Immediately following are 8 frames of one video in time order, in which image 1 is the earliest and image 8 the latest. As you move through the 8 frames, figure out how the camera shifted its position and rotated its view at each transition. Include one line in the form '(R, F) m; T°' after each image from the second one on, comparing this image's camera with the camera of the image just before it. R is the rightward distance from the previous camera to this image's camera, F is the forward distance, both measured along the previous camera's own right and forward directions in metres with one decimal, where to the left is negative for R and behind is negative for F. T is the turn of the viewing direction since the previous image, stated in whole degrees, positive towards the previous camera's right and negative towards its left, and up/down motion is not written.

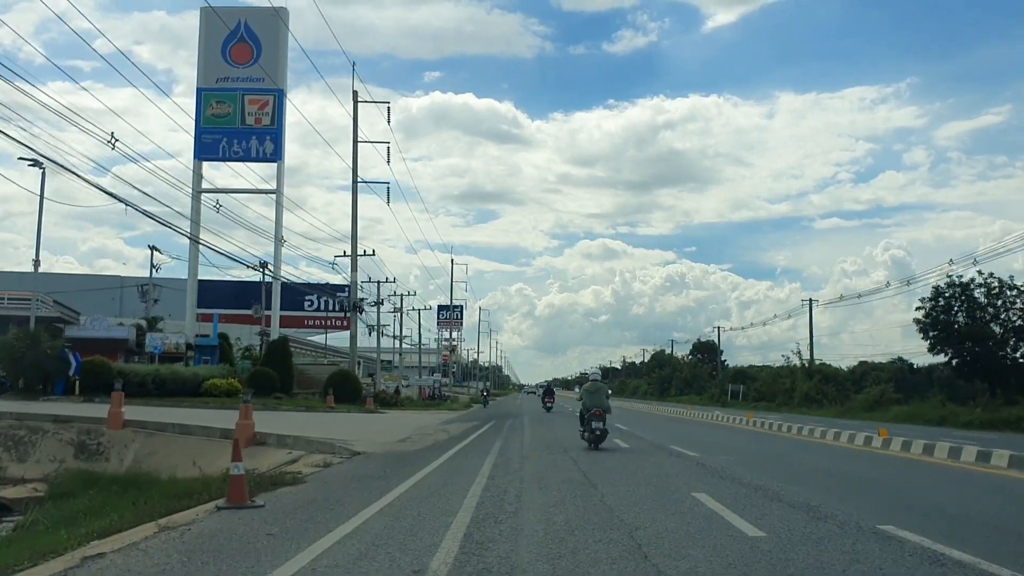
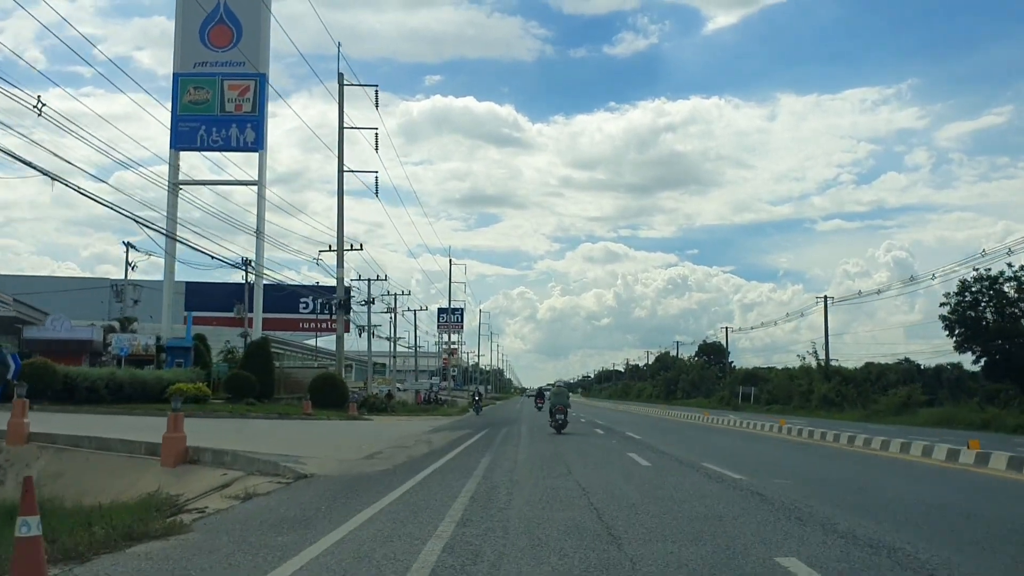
(+0.2, +4.5) m; 0°
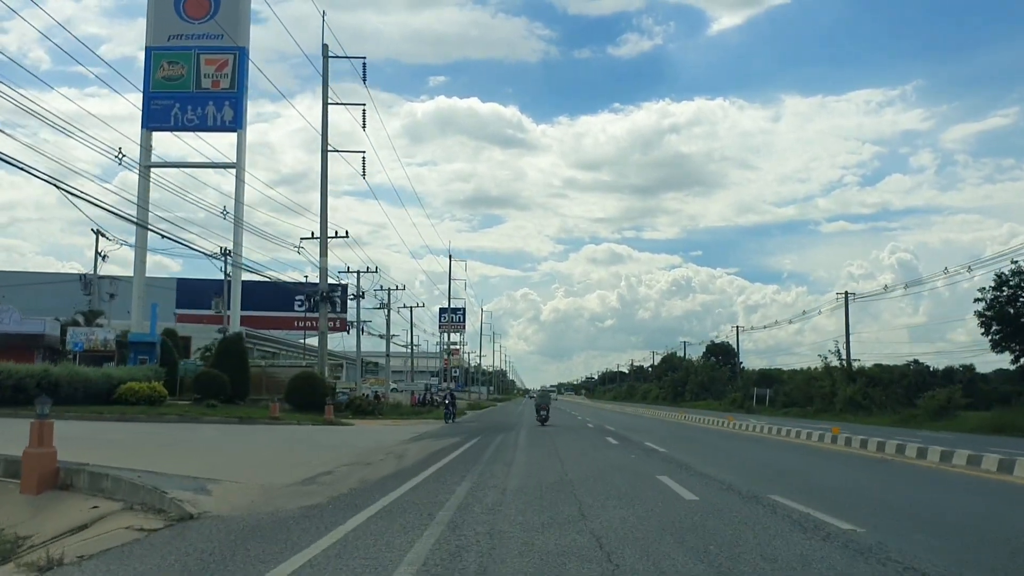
(+0.2, +5.2) m; 0°
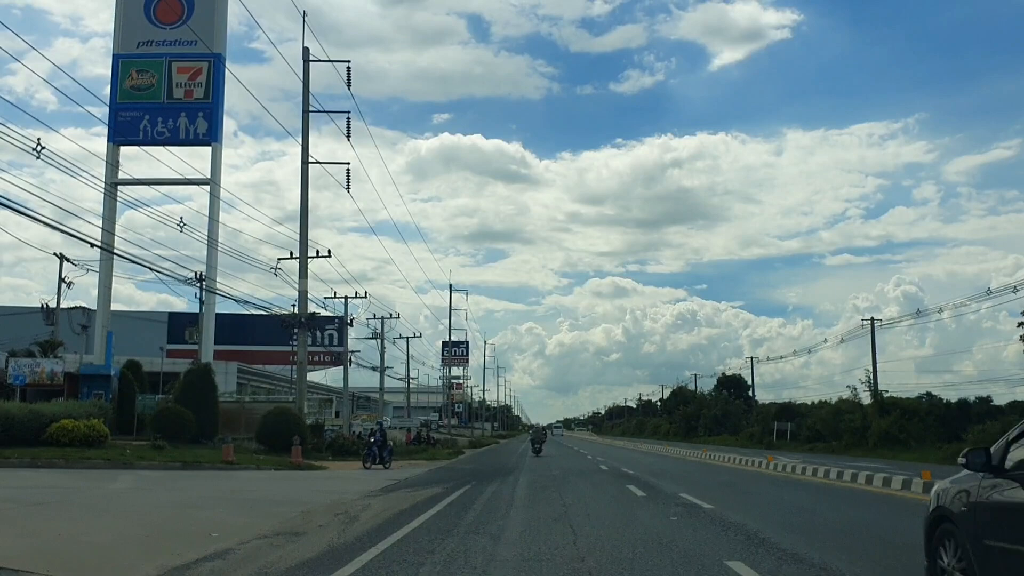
(+0.2, +5.4) m; 0°
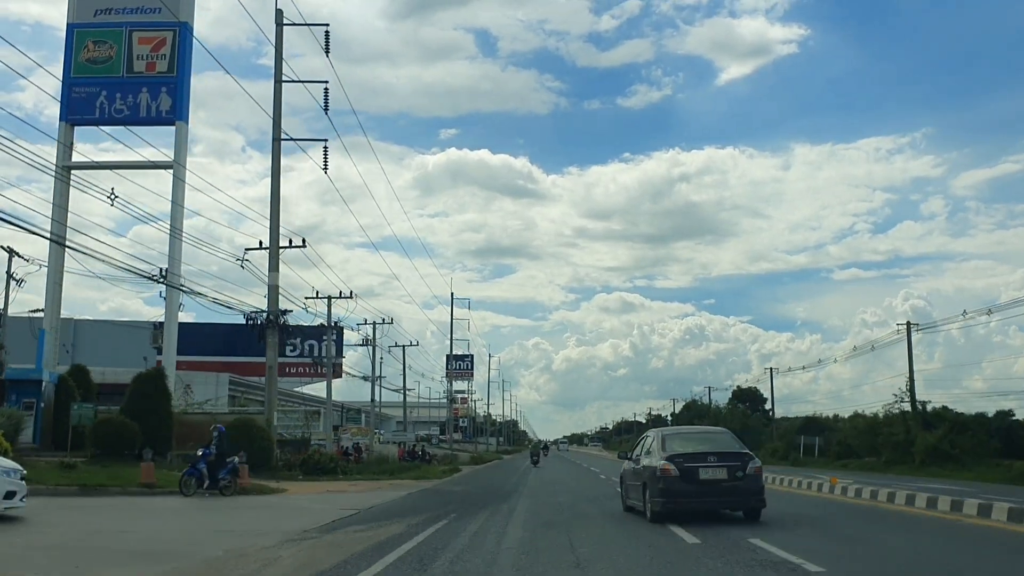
(+0.3, +6.3) m; 0°
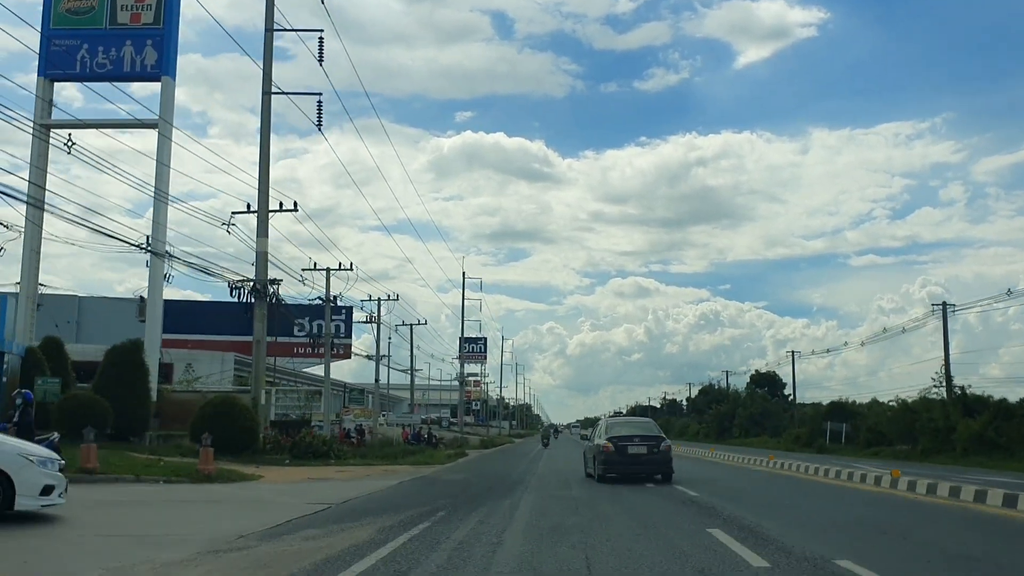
(+0.2, +3.7) m; -1°
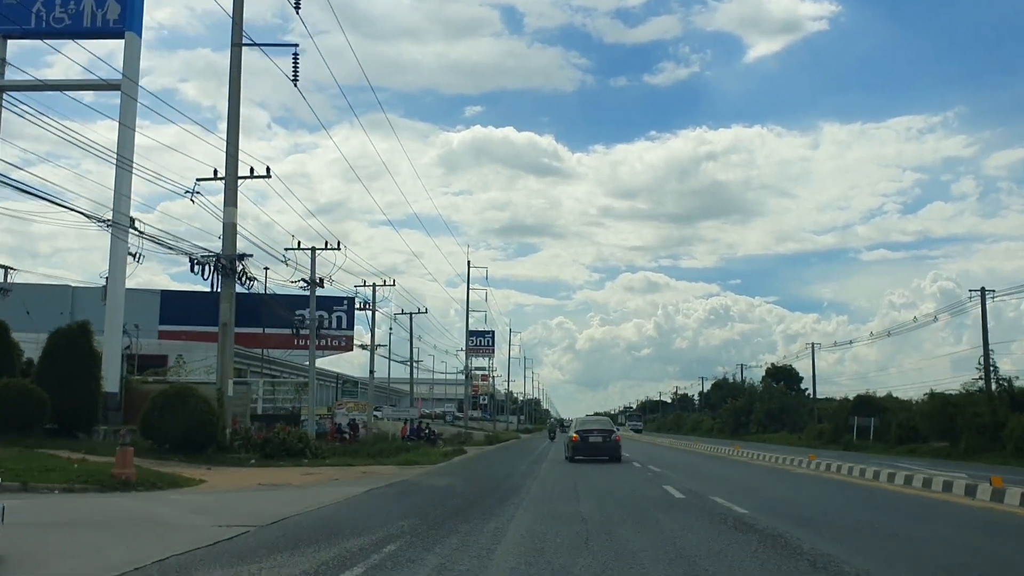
(+0.3, +4.7) m; -1°
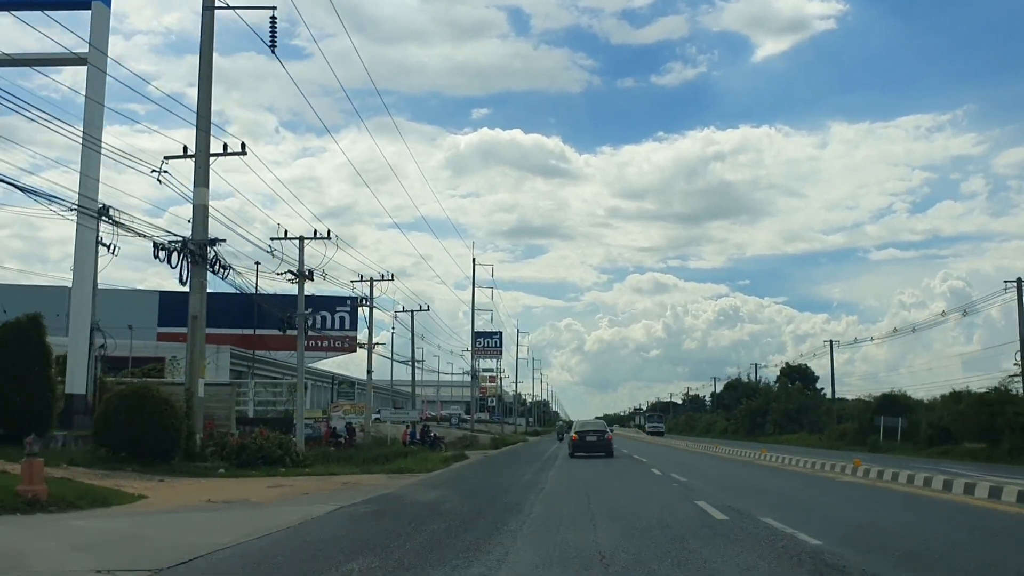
(+0.2, +3.5) m; -1°
